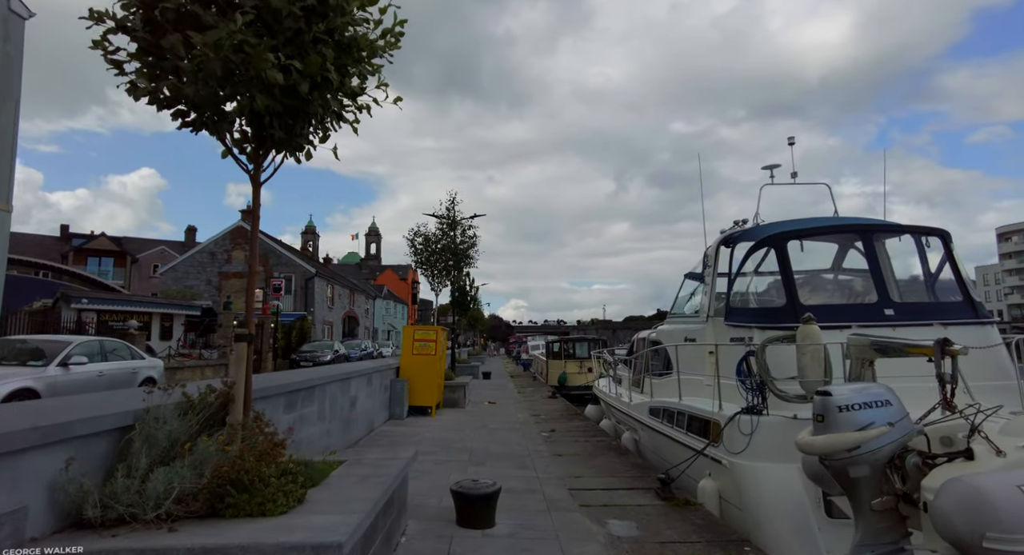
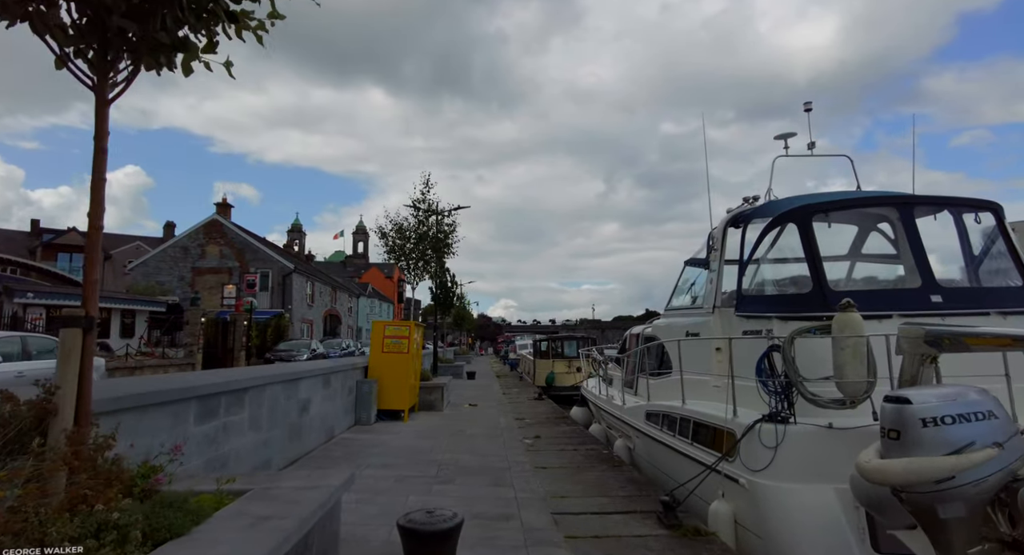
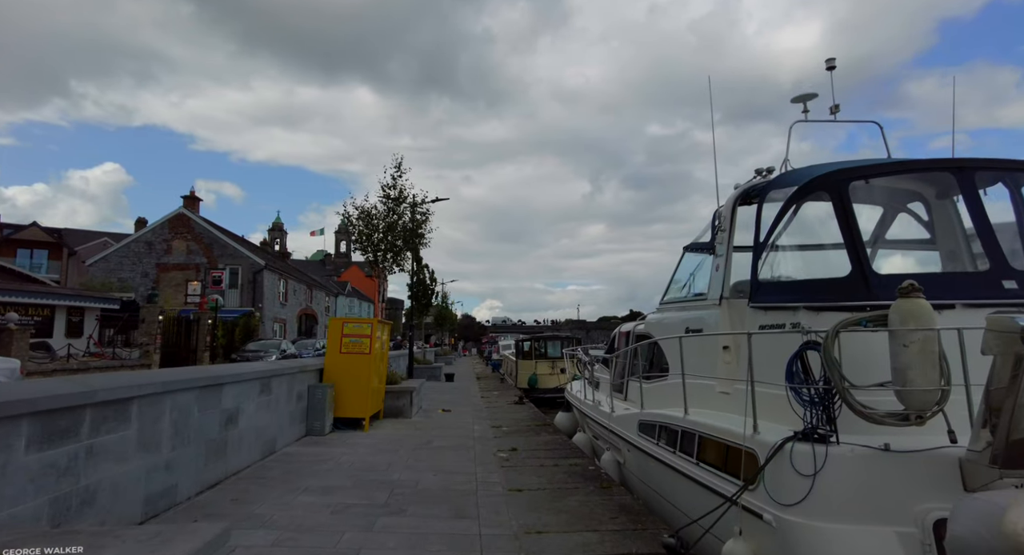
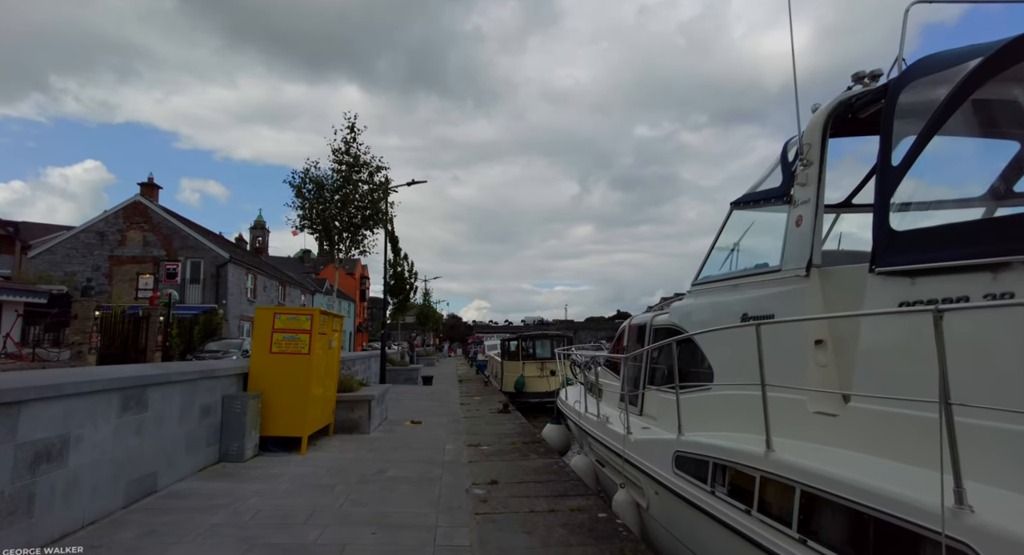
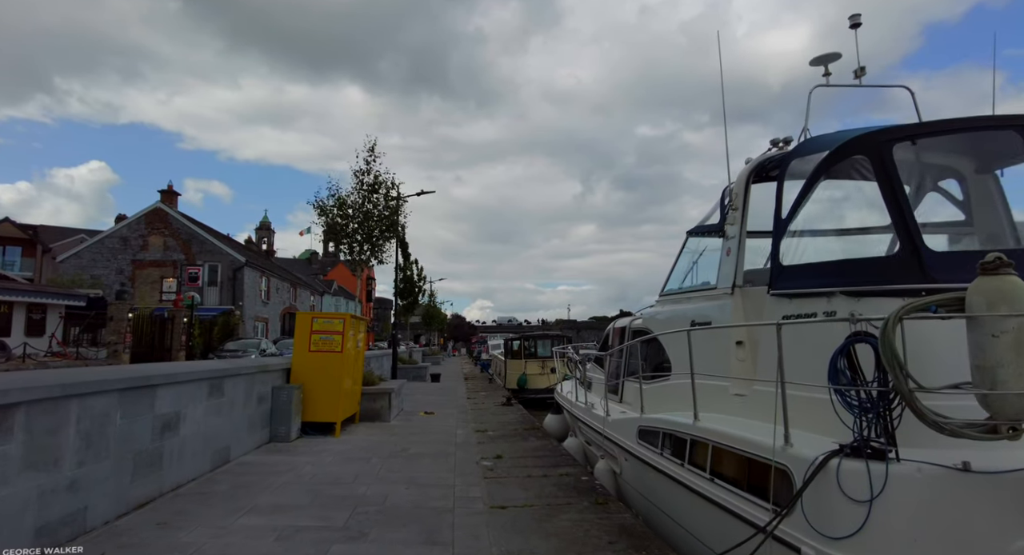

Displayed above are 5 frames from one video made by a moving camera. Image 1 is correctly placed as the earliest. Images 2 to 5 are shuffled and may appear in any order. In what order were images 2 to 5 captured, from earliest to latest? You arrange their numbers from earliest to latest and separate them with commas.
2, 3, 5, 4
